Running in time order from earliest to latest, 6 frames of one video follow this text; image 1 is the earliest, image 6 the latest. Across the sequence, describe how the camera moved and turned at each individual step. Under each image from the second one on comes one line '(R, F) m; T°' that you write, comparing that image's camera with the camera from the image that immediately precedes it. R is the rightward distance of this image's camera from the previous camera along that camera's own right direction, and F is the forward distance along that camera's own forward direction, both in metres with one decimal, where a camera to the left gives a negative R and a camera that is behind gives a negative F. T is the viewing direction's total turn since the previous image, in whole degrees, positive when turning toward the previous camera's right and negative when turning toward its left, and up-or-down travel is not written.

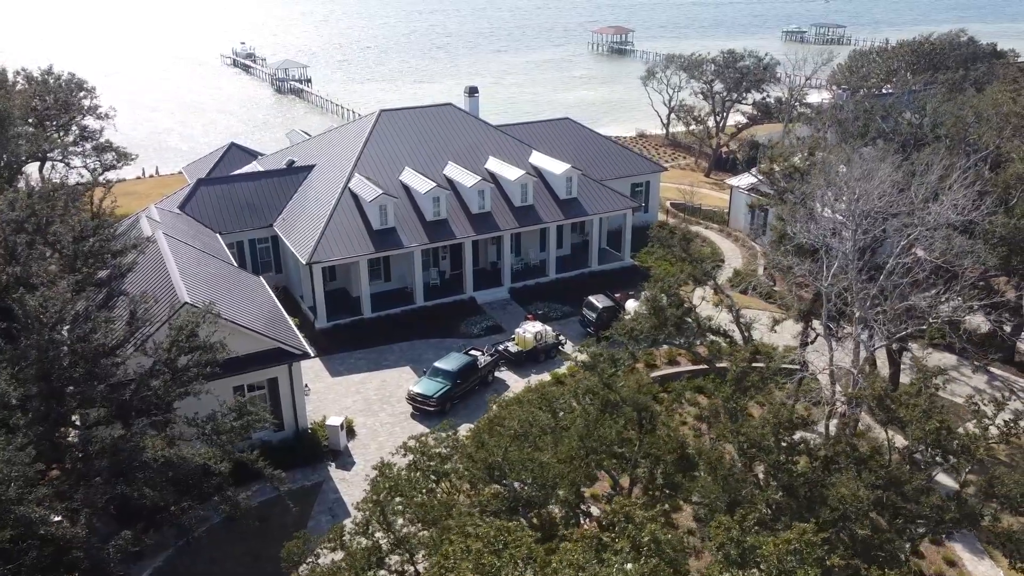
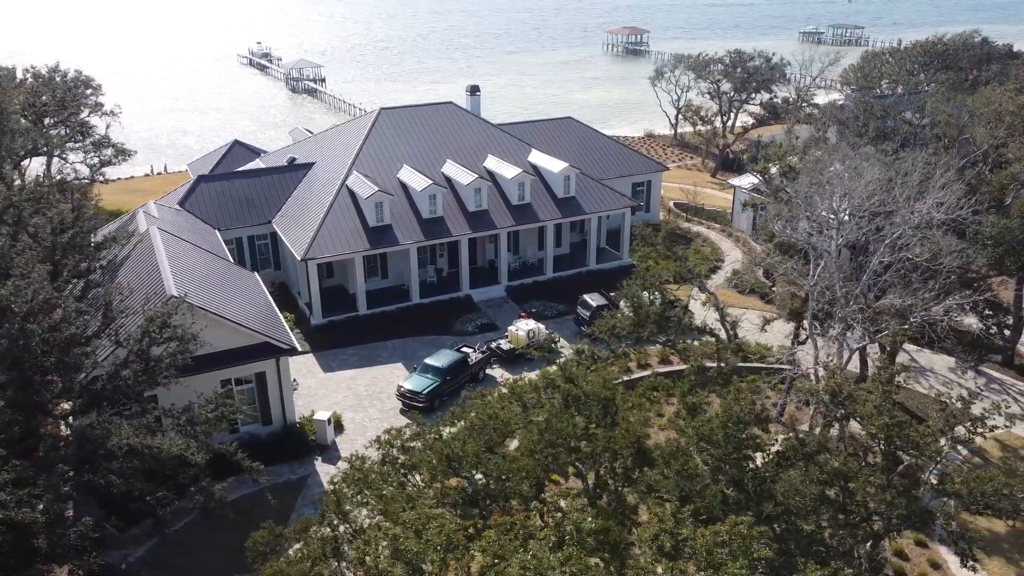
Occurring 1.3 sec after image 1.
(+0.9, 0.0) m; -1°
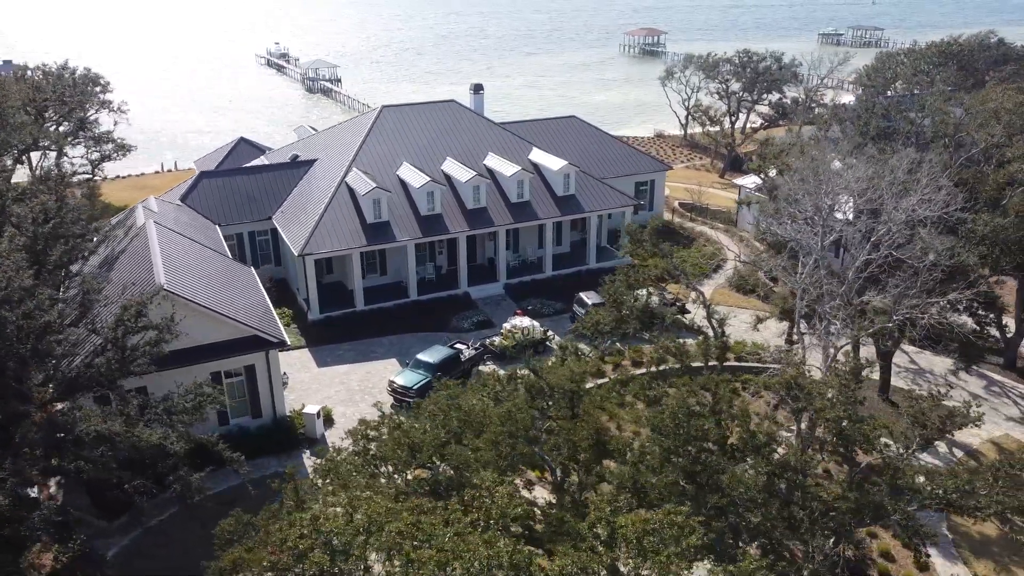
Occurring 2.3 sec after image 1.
(+0.9, 0.0) m; -1°
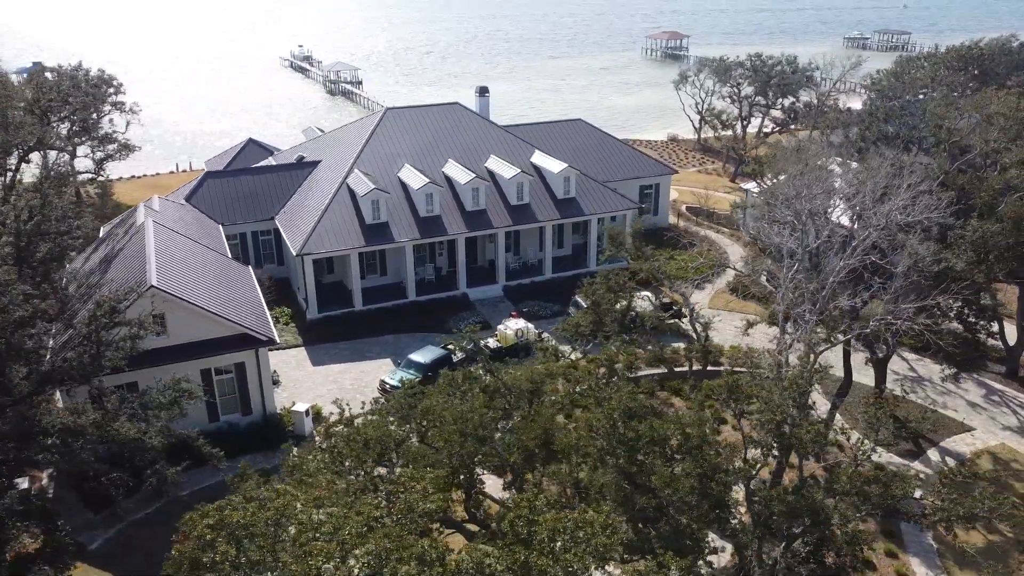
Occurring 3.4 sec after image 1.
(+1.2, -0.1) m; -2°
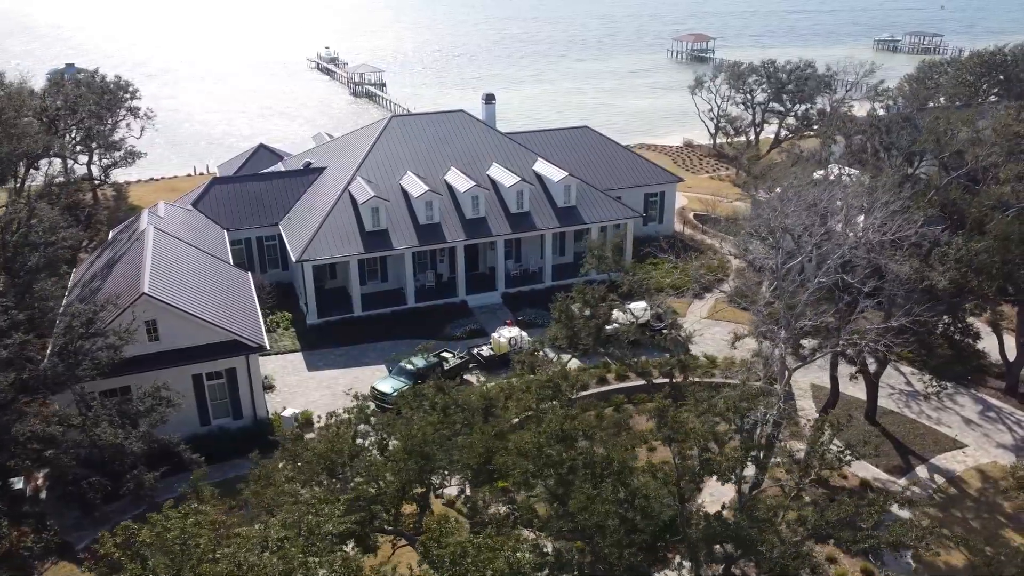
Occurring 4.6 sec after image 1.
(+1.3, -0.2) m; -2°
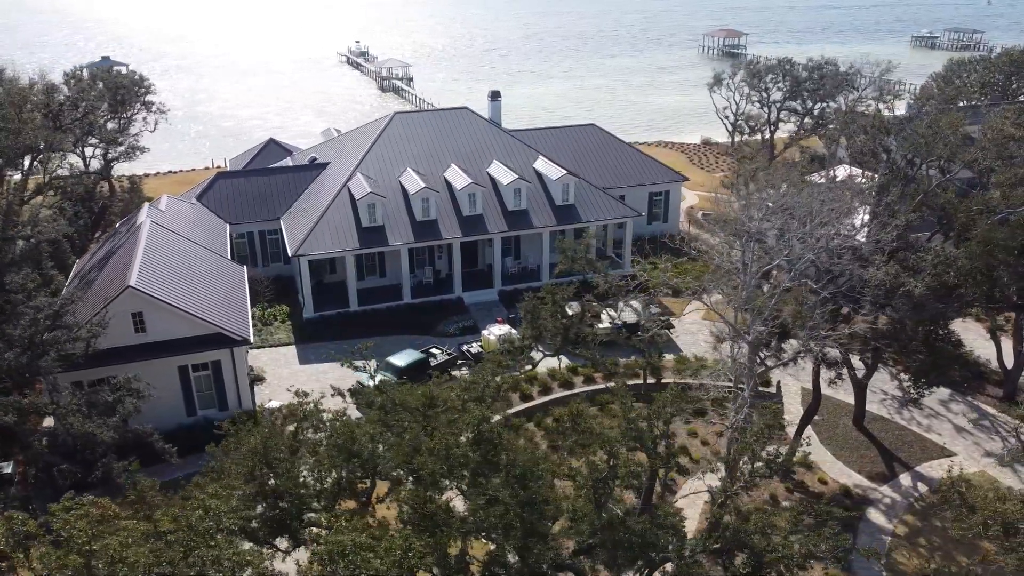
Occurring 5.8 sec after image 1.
(+1.7, -0.1) m; -2°
